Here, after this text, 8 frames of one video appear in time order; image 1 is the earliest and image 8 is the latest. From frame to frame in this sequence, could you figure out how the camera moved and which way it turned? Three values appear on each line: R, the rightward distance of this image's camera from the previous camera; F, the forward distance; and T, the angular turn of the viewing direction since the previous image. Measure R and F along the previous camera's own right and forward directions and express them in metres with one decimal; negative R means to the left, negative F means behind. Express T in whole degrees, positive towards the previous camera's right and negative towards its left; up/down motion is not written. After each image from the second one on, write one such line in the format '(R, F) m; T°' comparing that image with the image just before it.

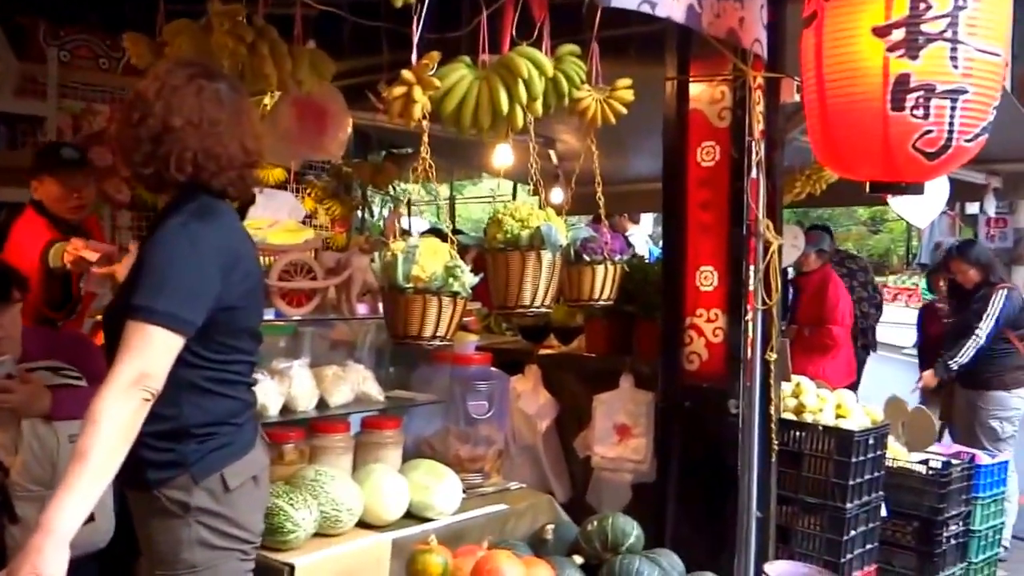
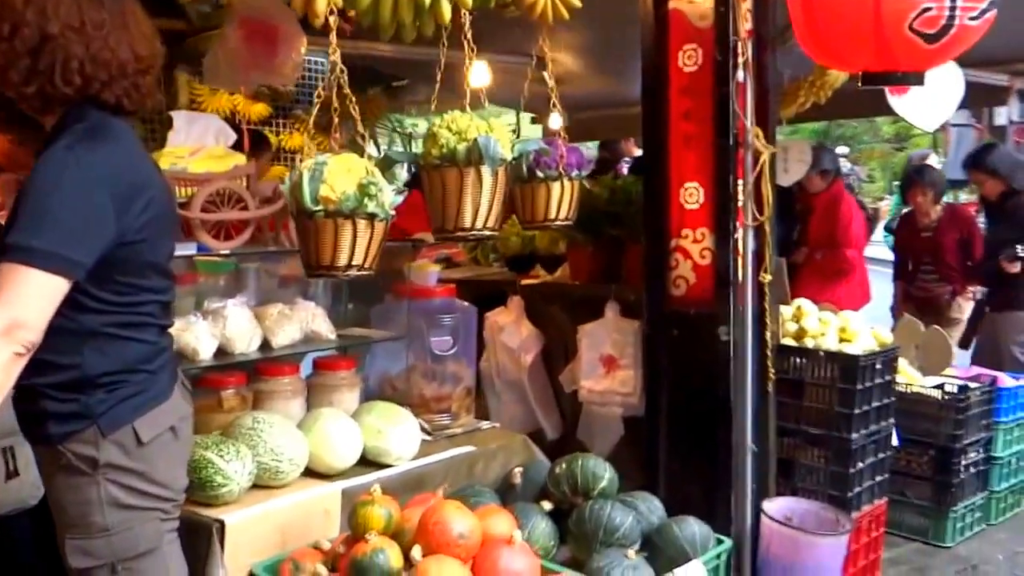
(+0.2, +0.2) m; -2°
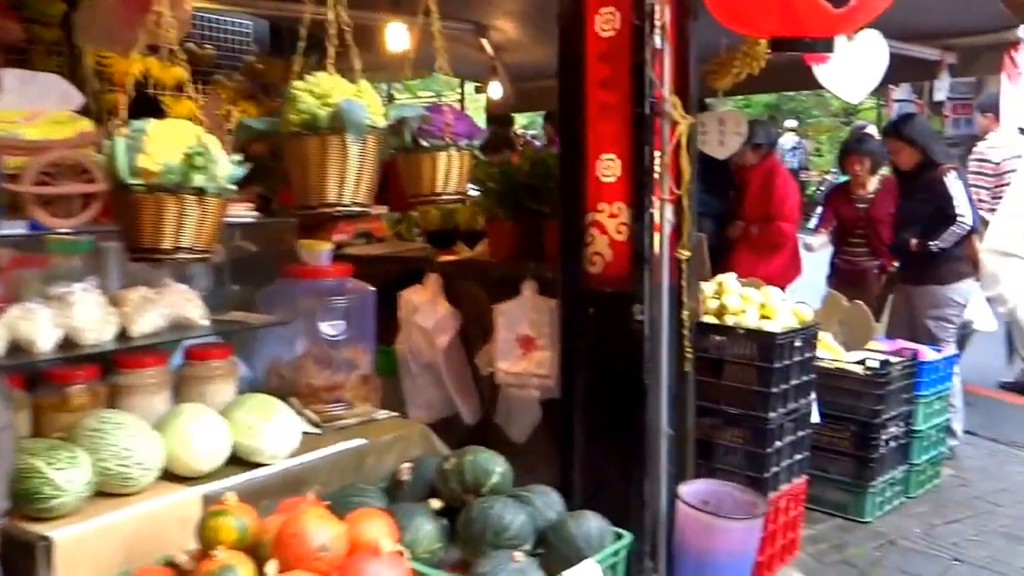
(+0.2, +0.2) m; +3°
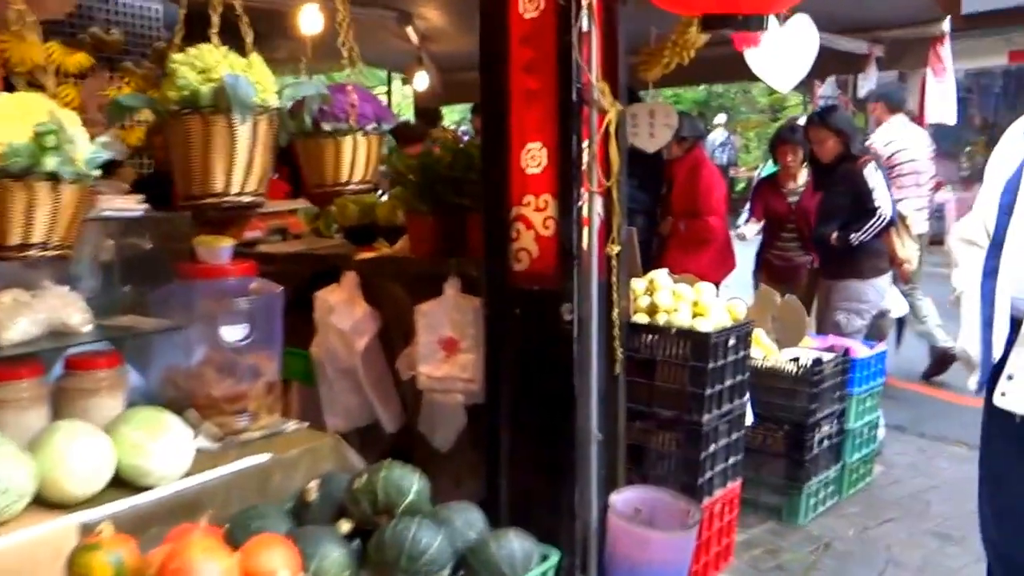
(0.0, +0.2) m; +4°
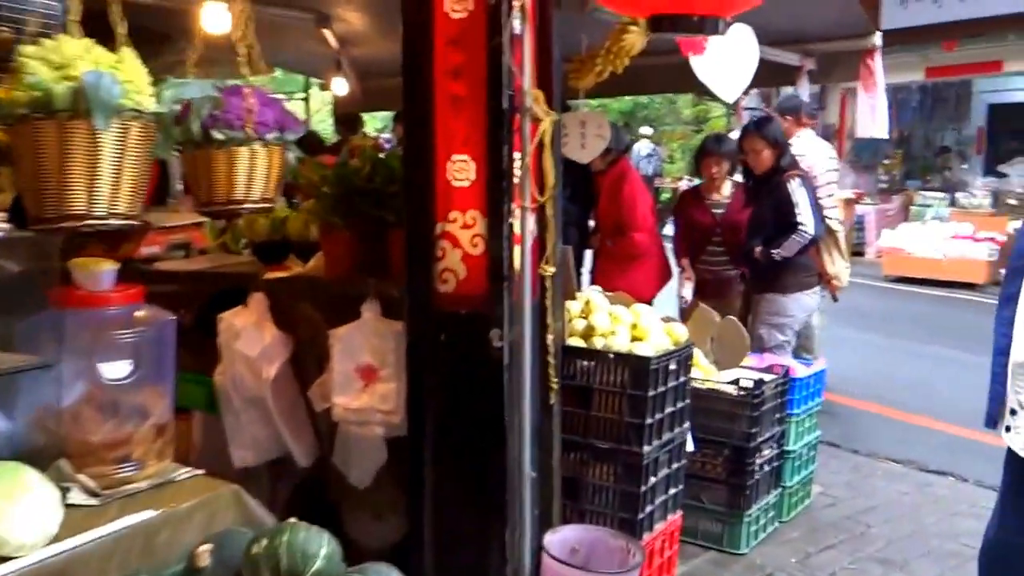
(0.0, +0.2) m; +5°
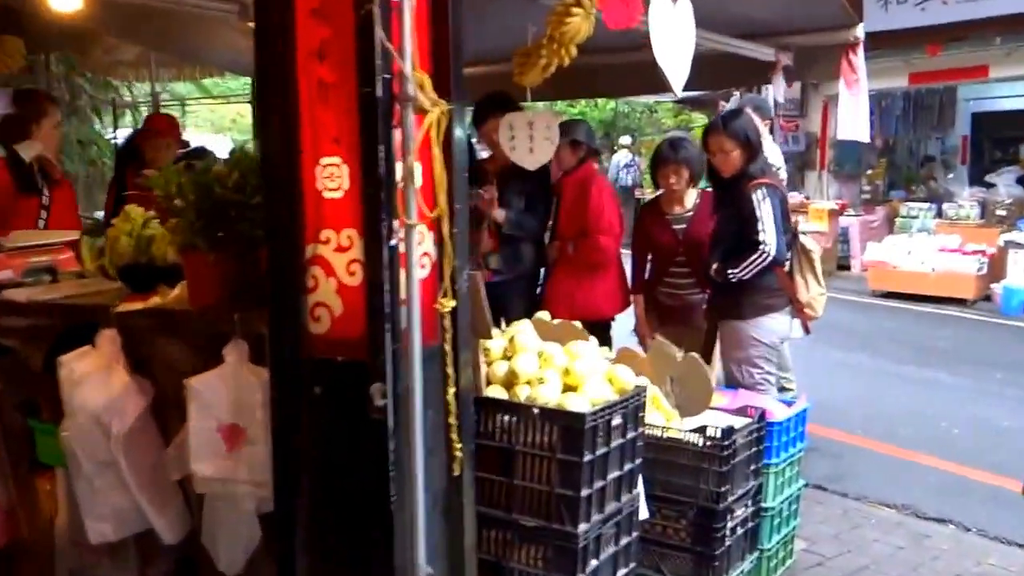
(+0.2, +0.6) m; +1°
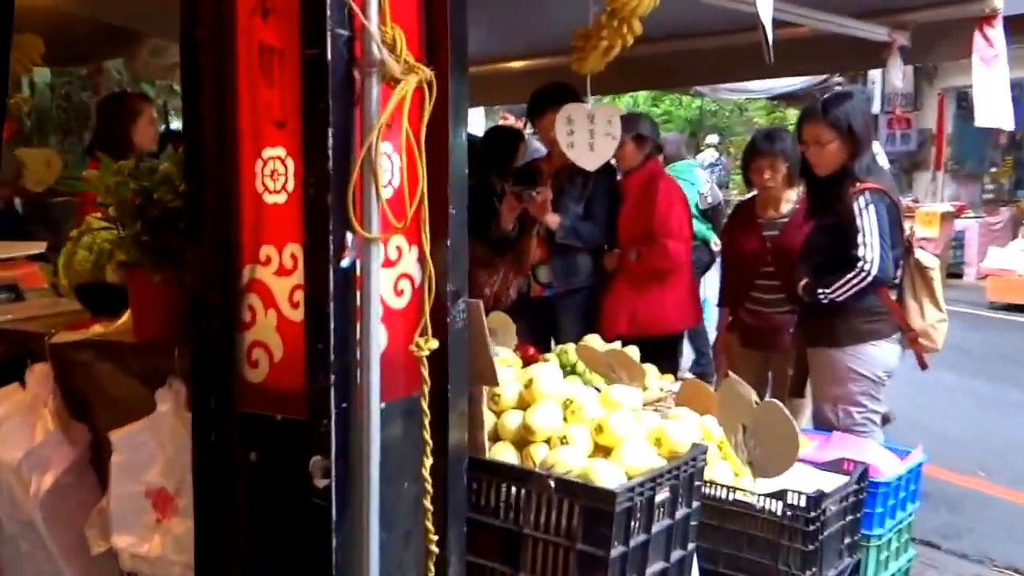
(+0.2, +0.5) m; -6°
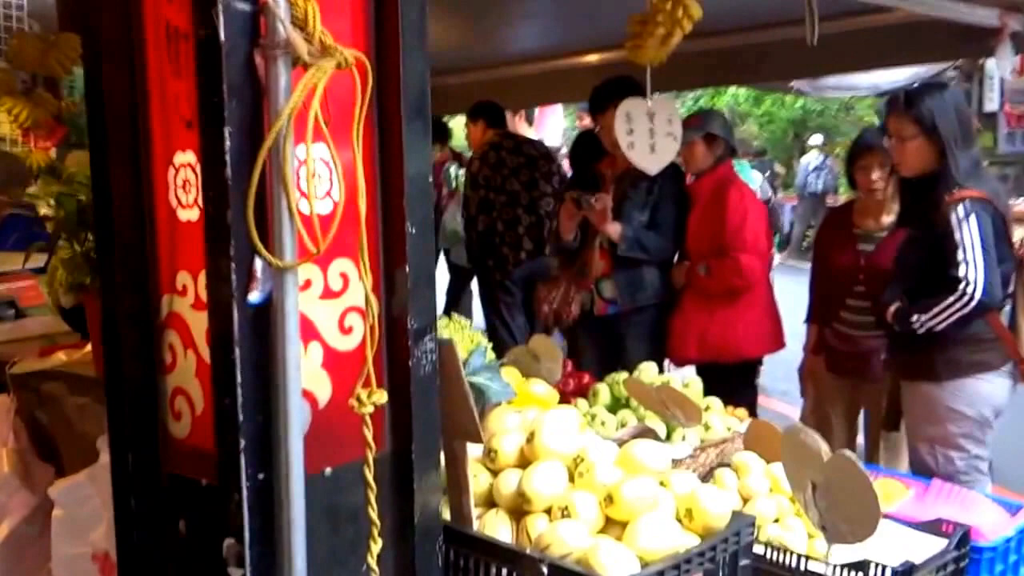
(+0.2, +0.3) m; -6°
